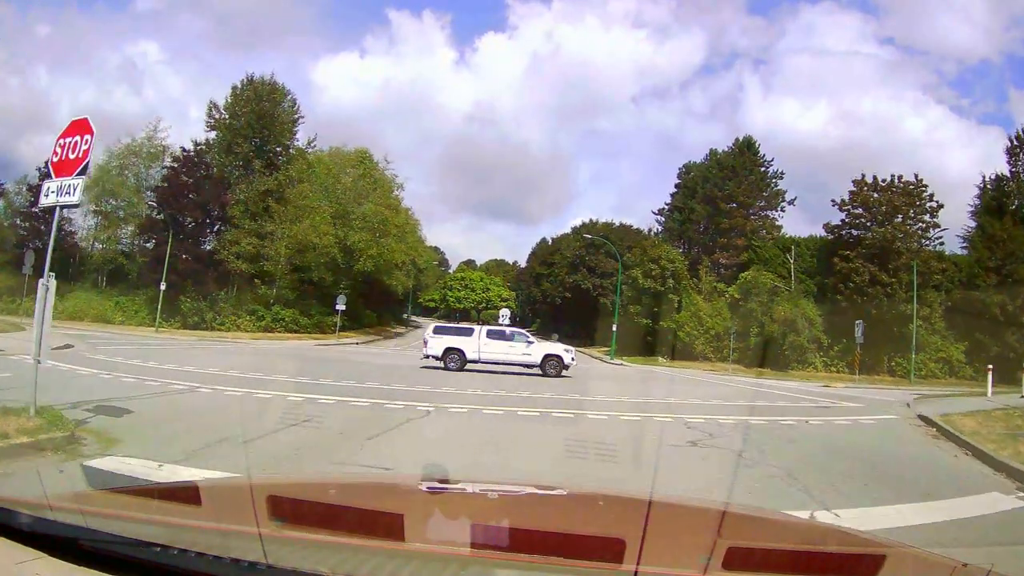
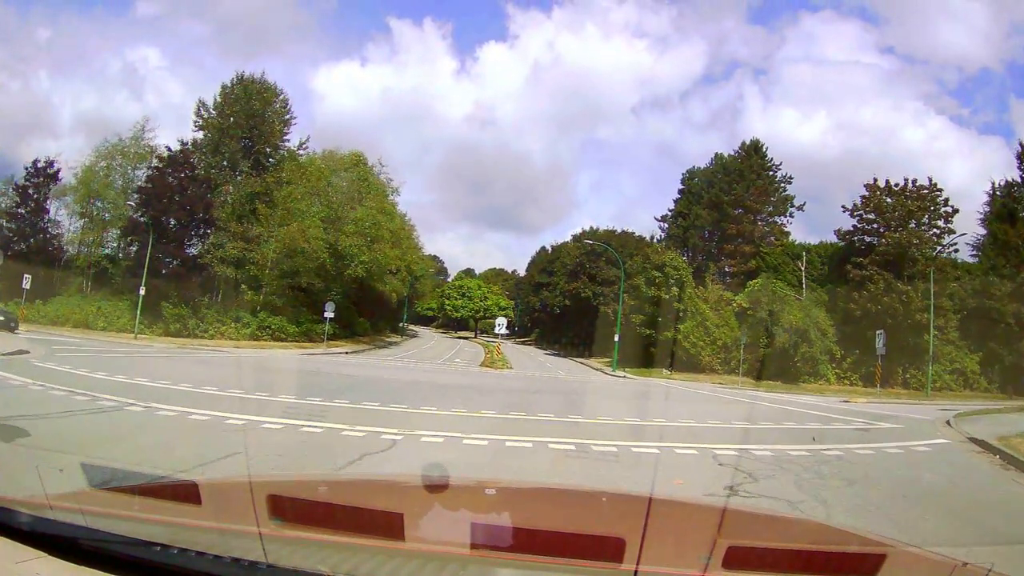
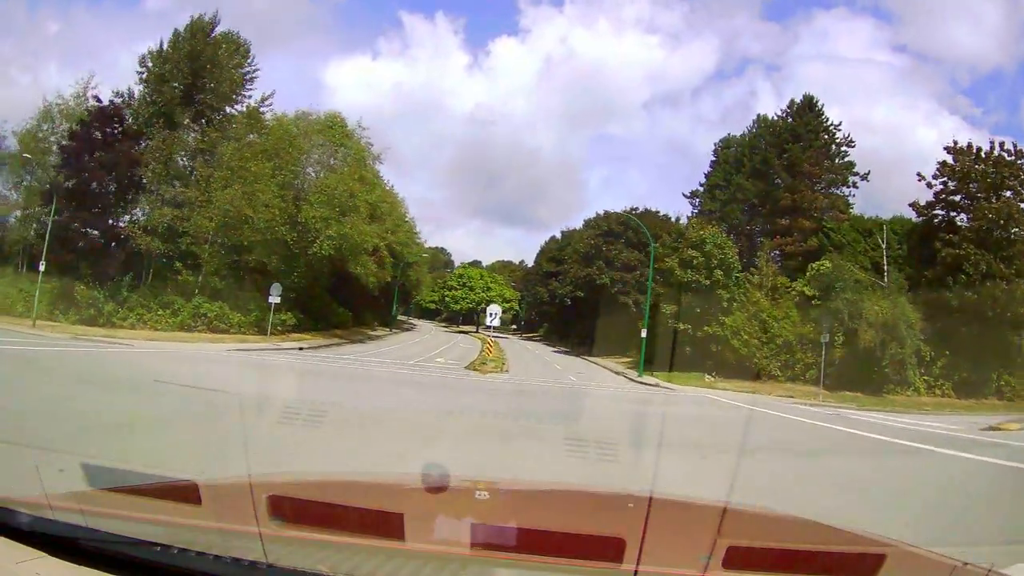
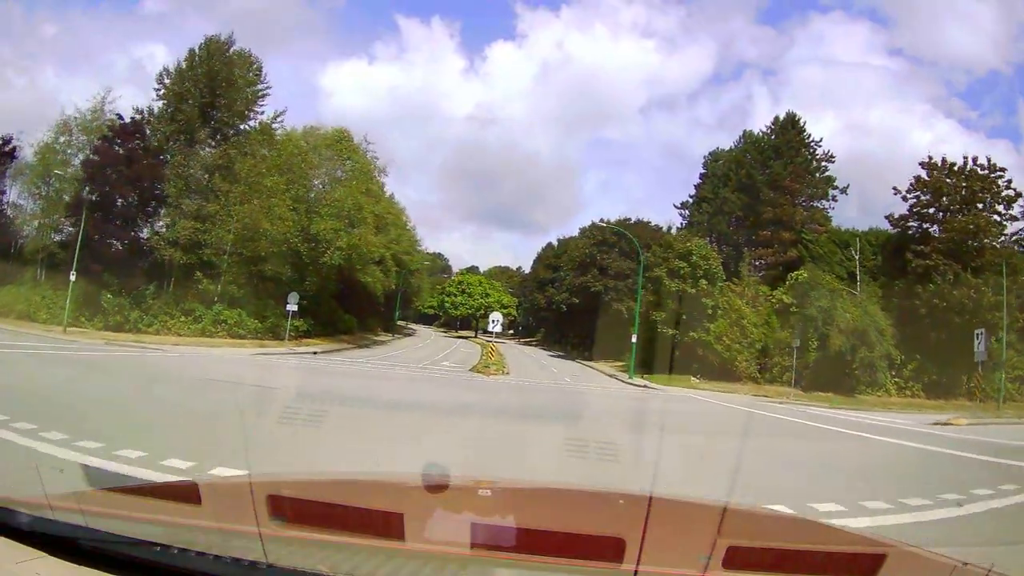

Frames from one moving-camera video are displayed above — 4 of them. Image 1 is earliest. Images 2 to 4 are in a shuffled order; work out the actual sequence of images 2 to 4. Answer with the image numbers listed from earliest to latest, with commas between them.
2, 4, 3
